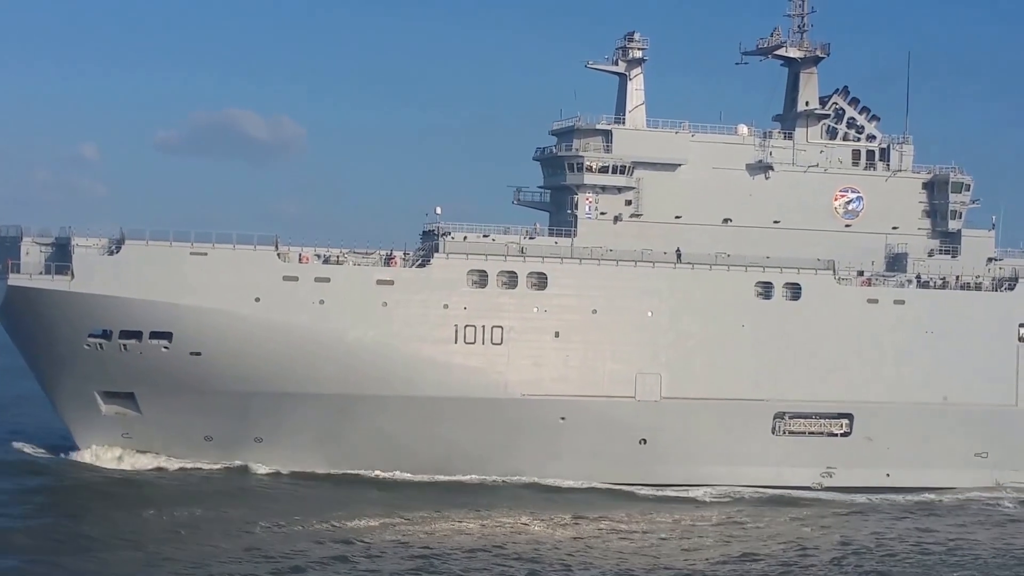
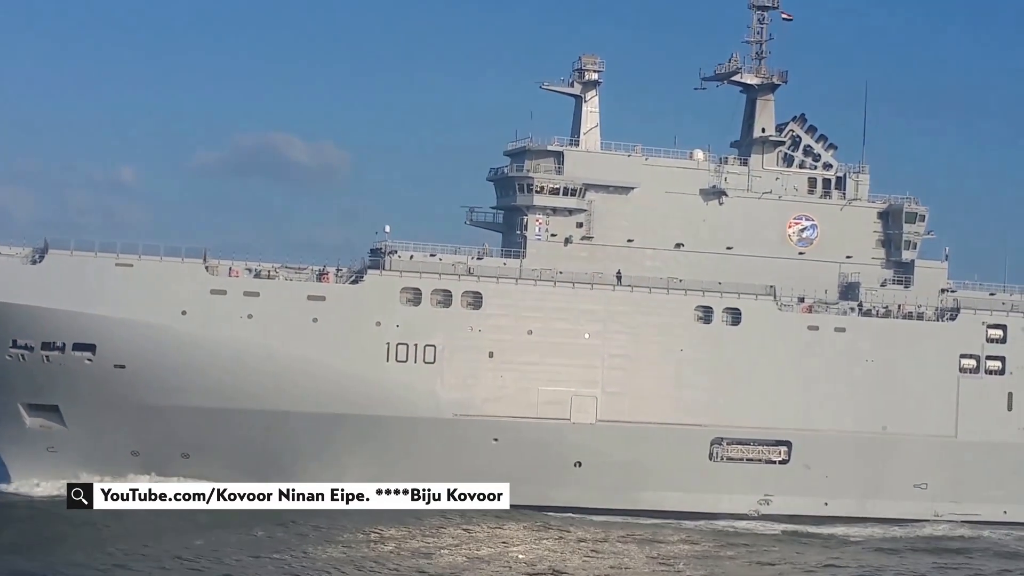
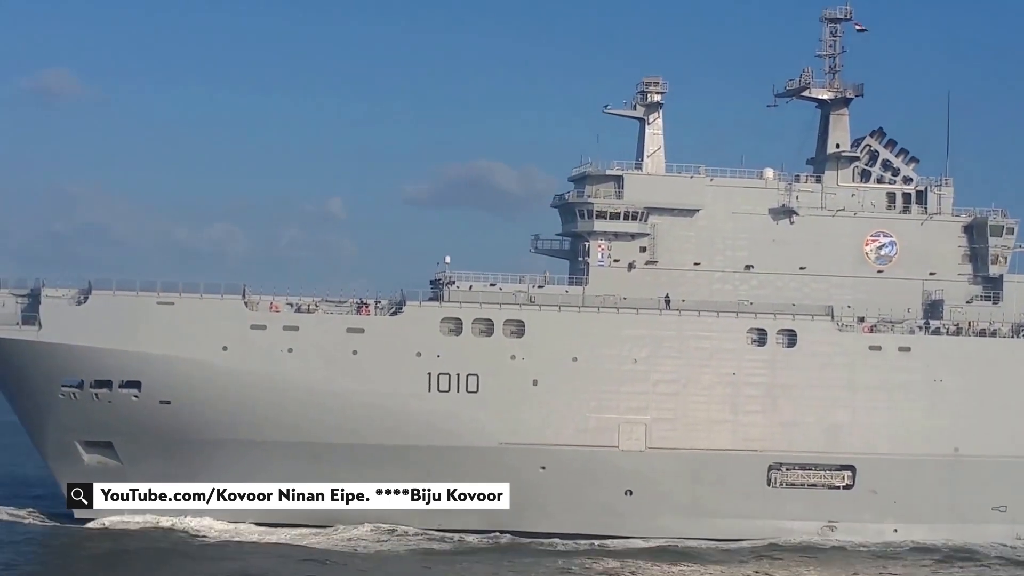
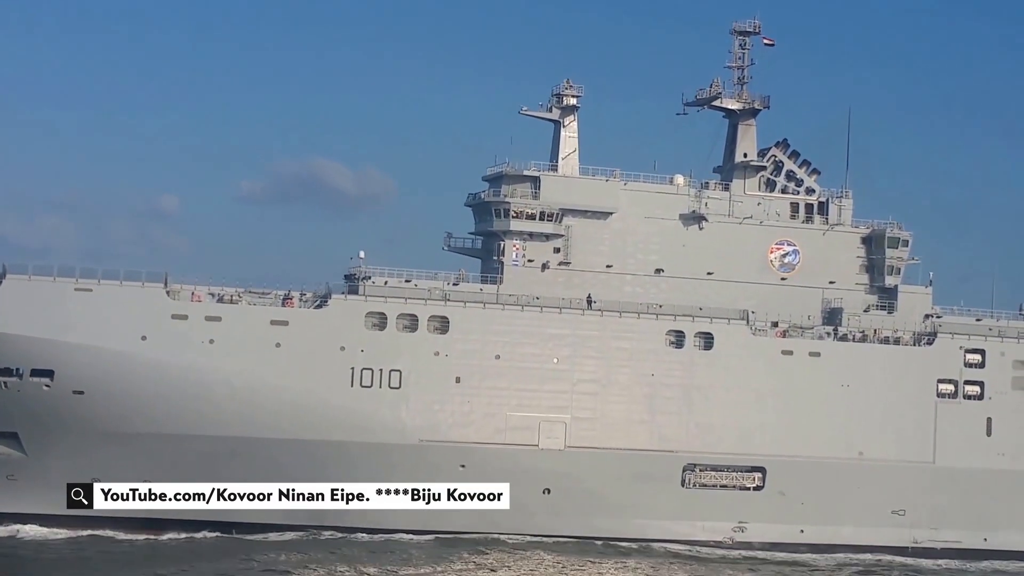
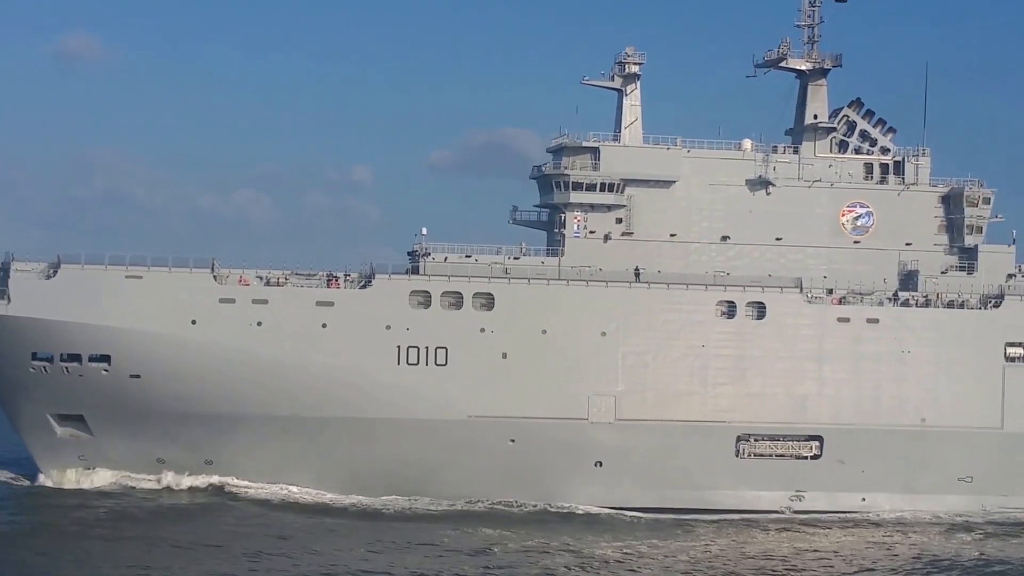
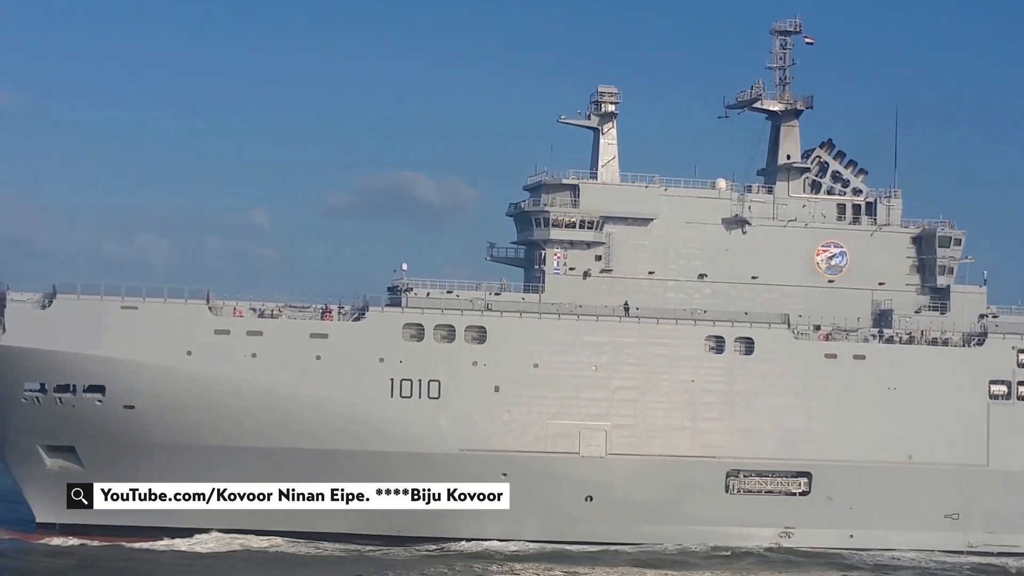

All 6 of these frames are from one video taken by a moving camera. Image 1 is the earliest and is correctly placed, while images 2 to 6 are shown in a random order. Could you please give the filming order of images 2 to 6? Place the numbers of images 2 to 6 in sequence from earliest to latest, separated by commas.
2, 4, 6, 3, 5
